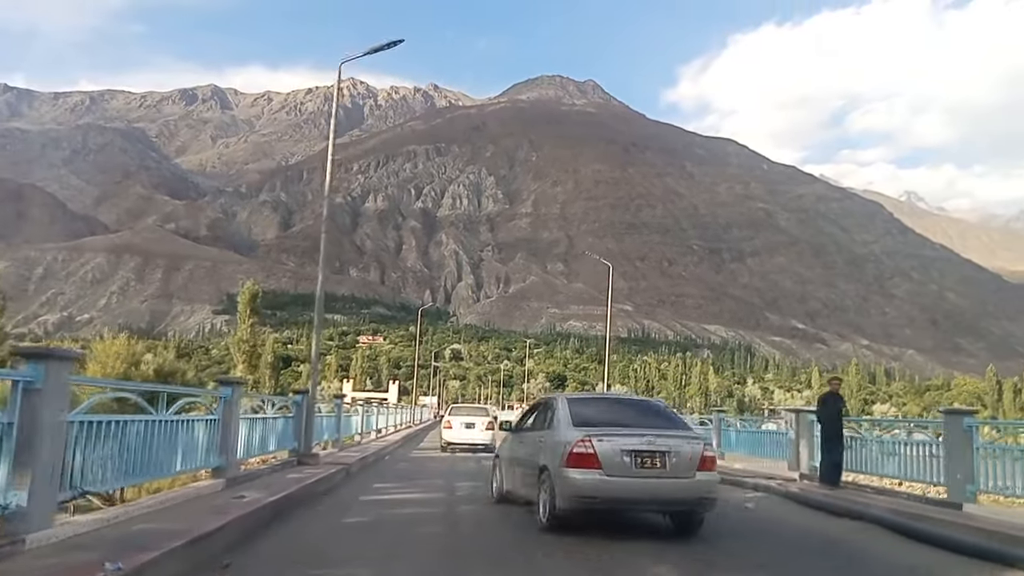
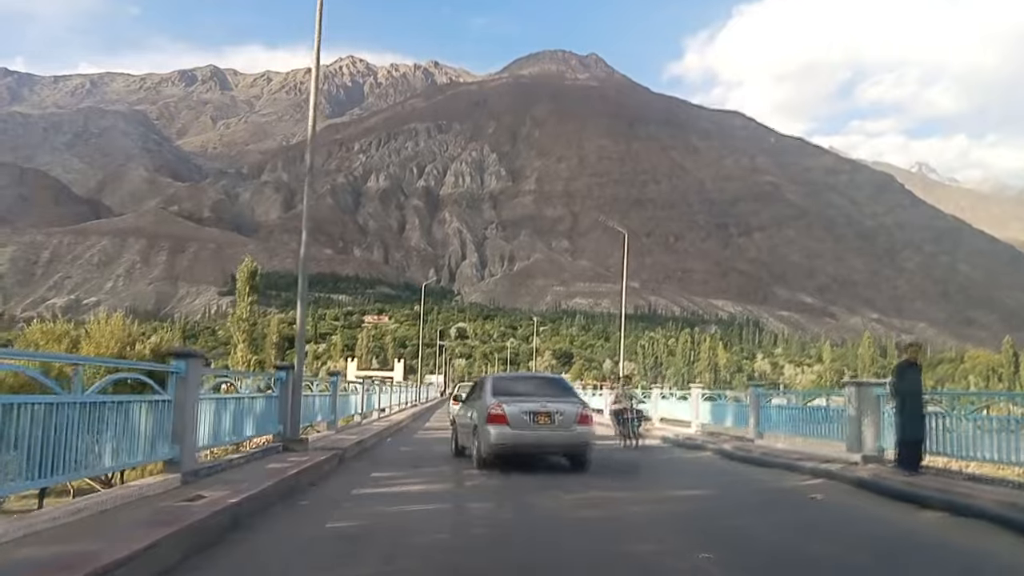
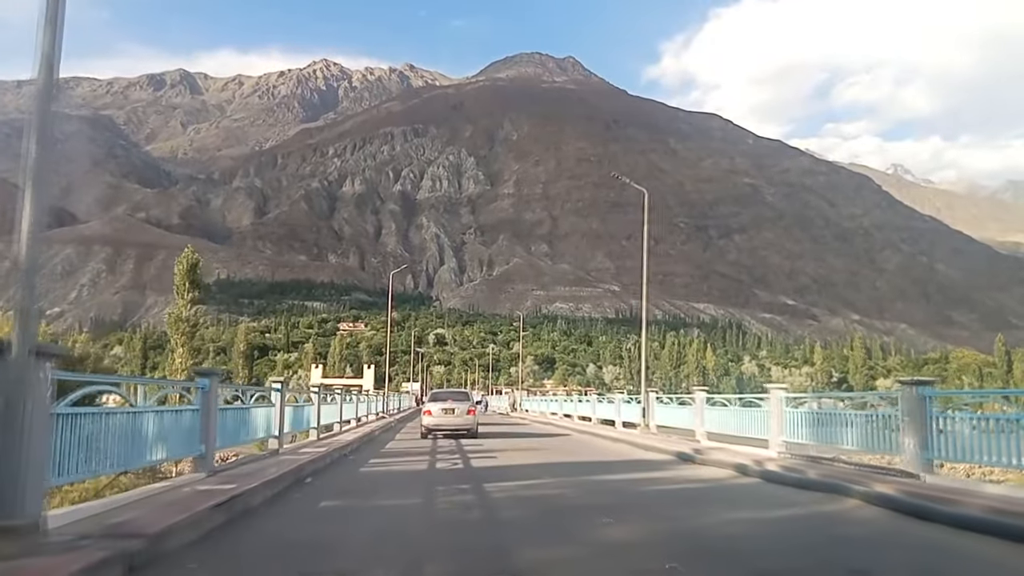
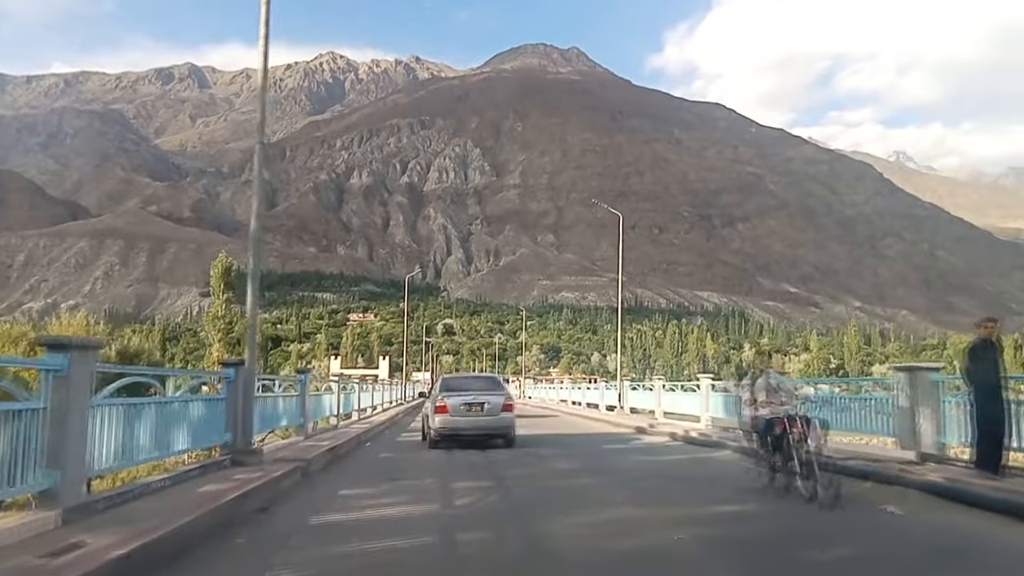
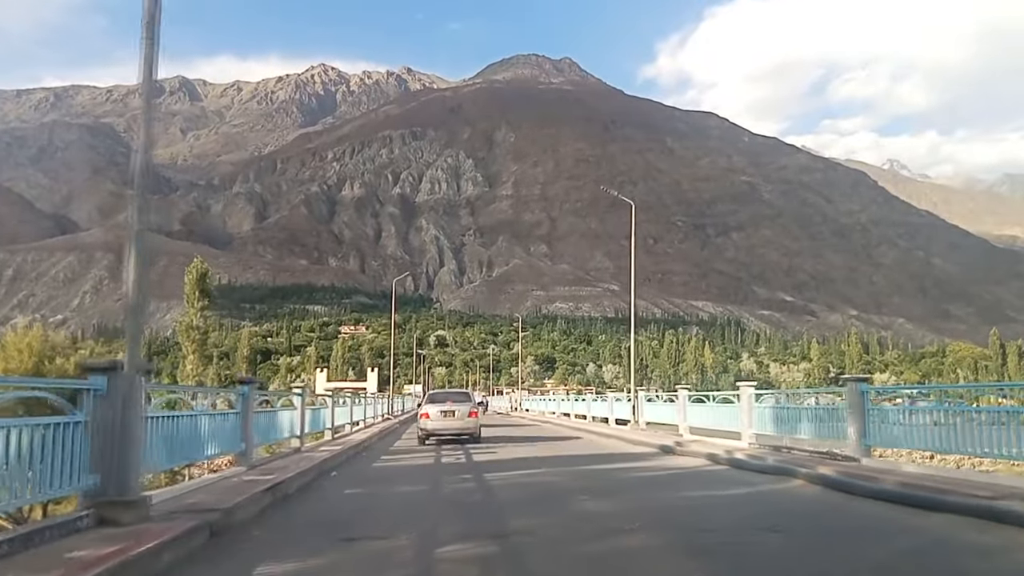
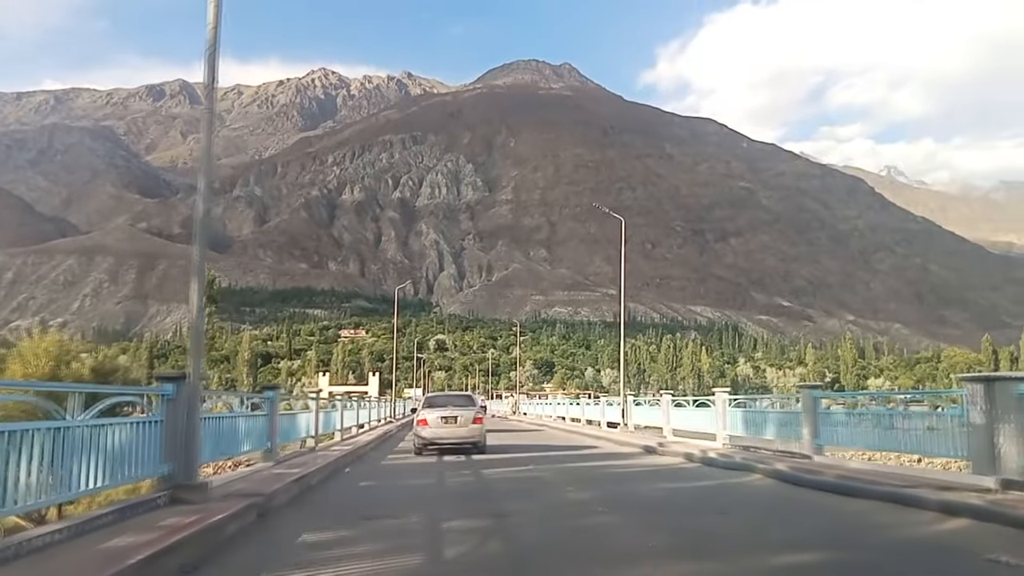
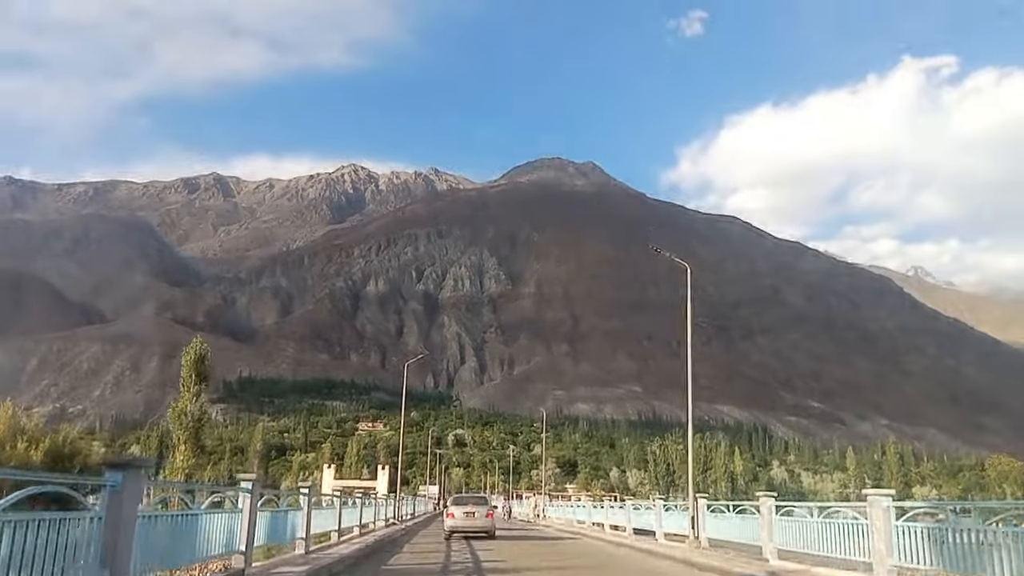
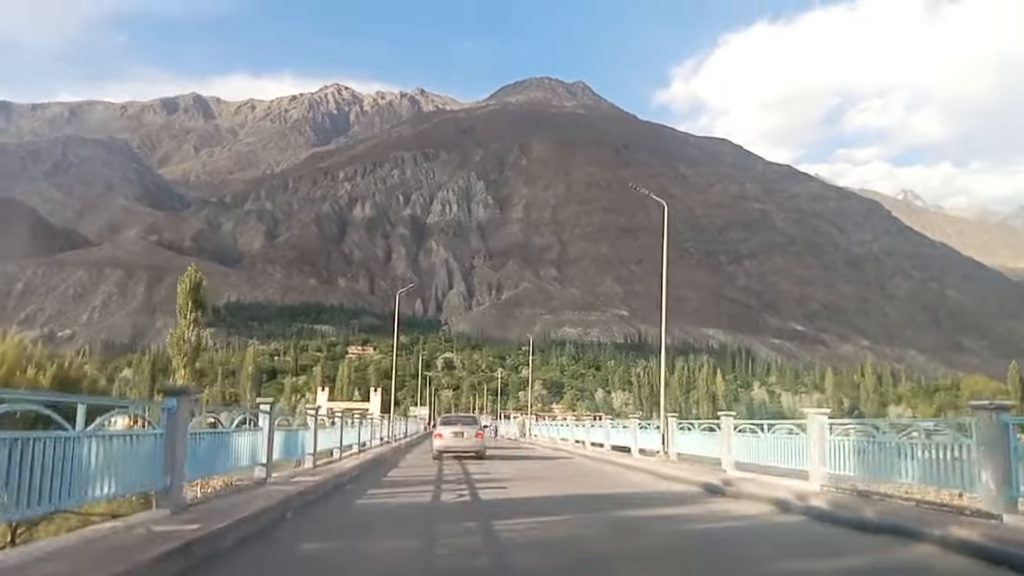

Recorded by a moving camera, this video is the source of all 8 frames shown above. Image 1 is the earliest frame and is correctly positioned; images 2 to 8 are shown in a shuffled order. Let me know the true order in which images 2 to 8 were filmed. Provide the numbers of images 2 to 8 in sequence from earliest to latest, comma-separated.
2, 4, 6, 5, 3, 8, 7
